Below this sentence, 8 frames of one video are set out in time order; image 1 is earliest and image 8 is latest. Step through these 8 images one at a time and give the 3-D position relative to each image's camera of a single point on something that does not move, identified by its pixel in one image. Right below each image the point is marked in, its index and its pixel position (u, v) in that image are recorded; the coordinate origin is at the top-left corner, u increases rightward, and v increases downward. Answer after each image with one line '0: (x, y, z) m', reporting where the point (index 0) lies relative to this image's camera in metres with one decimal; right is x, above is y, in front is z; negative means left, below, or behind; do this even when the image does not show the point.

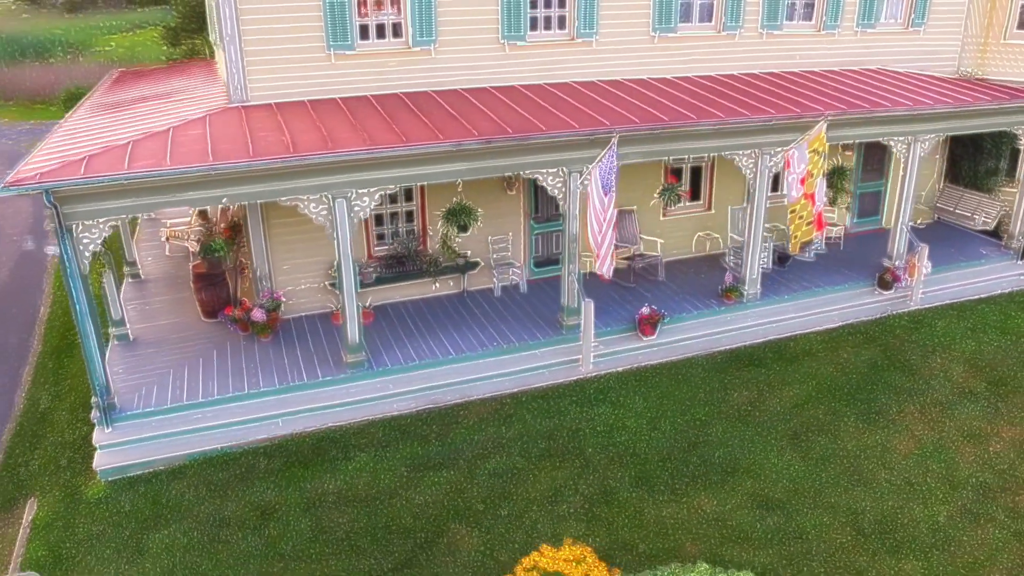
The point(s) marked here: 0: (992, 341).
0: (+5.8, -0.6, +10.4) m
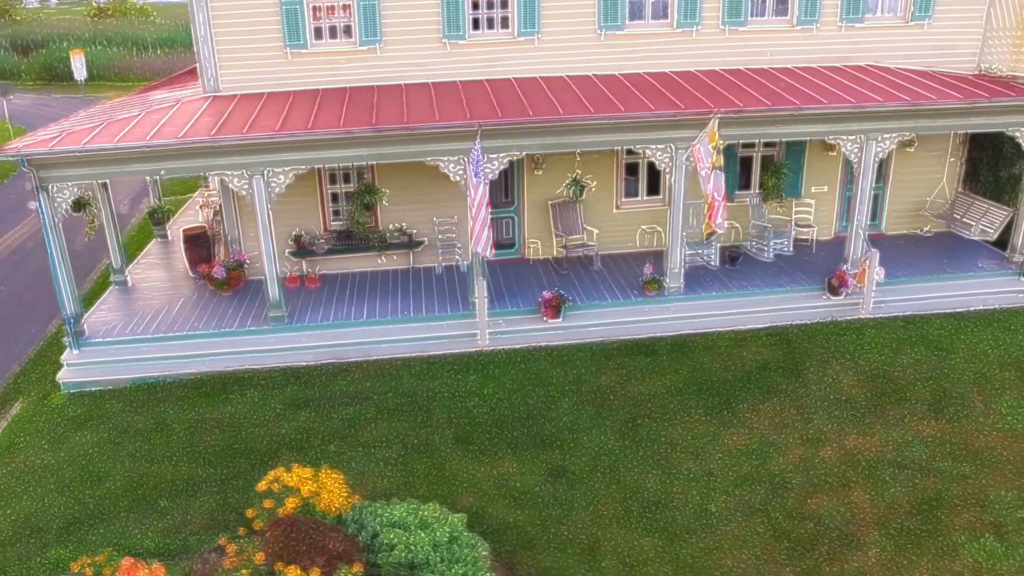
0: (+4.7, -0.8, +9.9) m
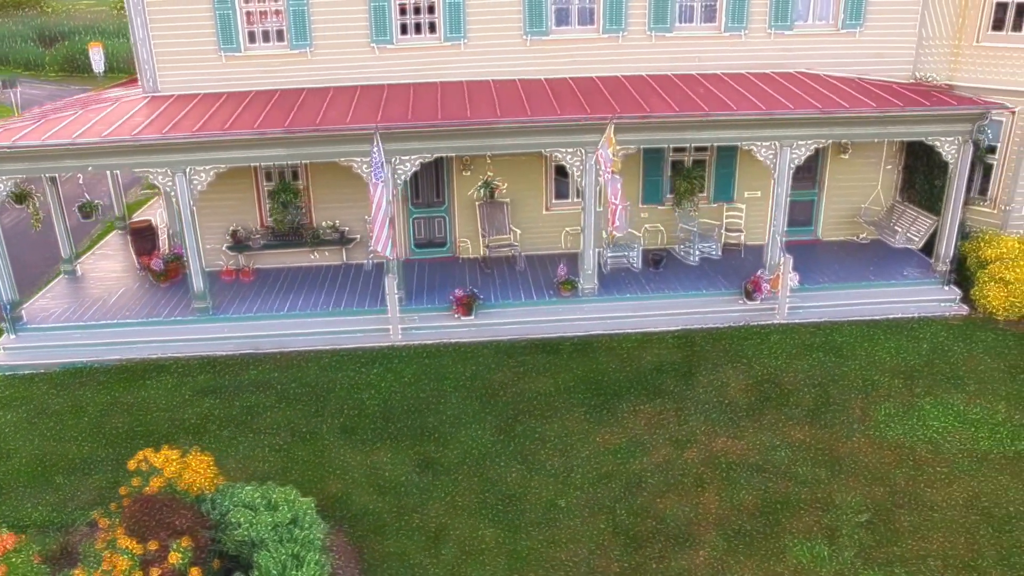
0: (+3.5, -0.8, +10.0) m
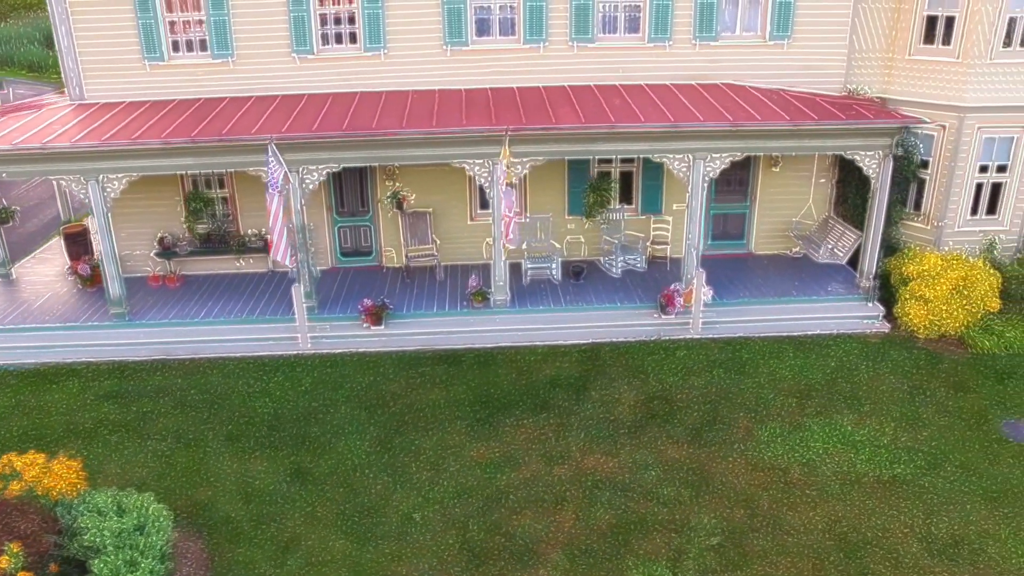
0: (+2.3, -1.0, +9.9) m
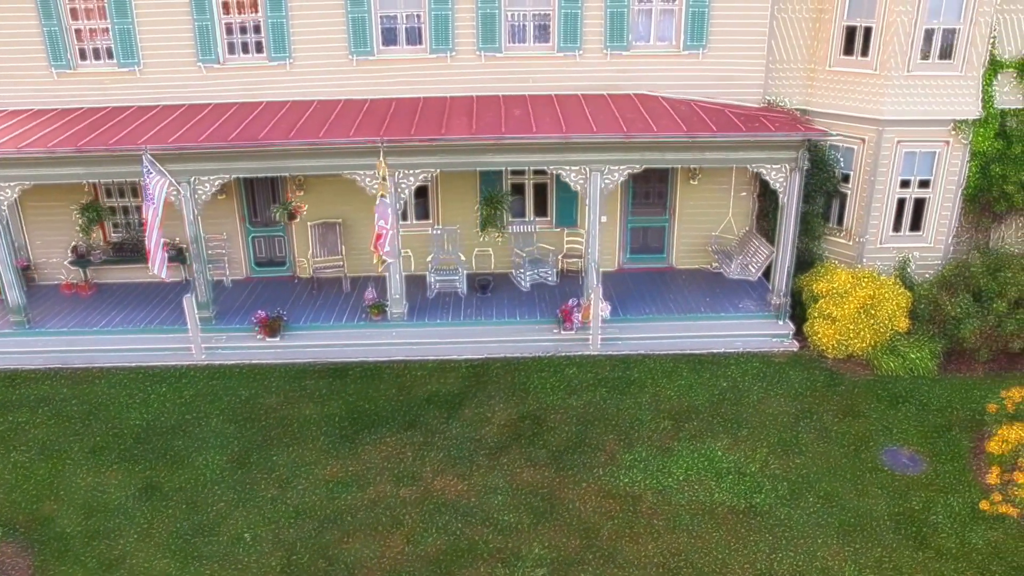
0: (+0.9, -1.2, +9.6) m
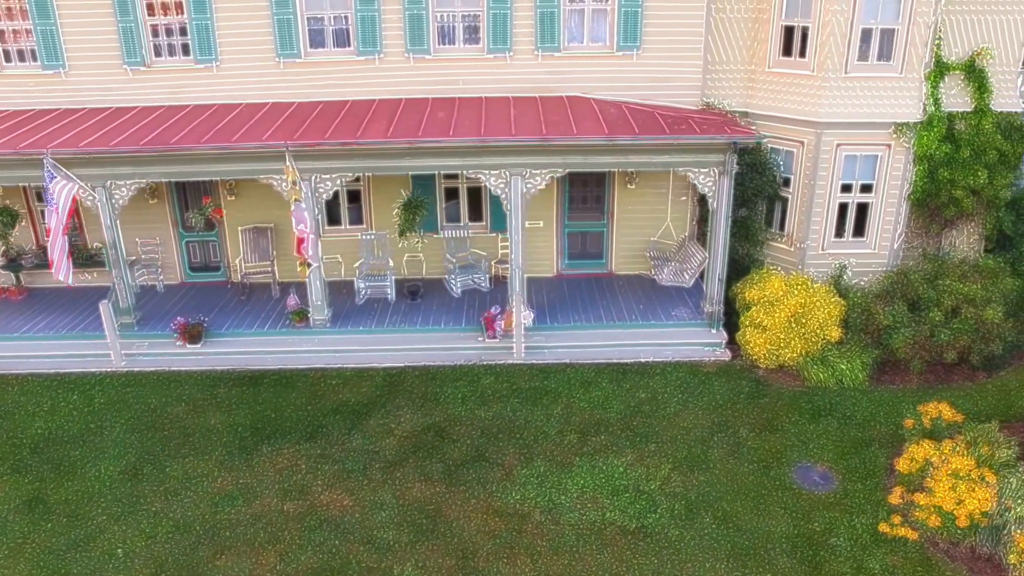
0: (-0.1, -1.3, +9.4) m
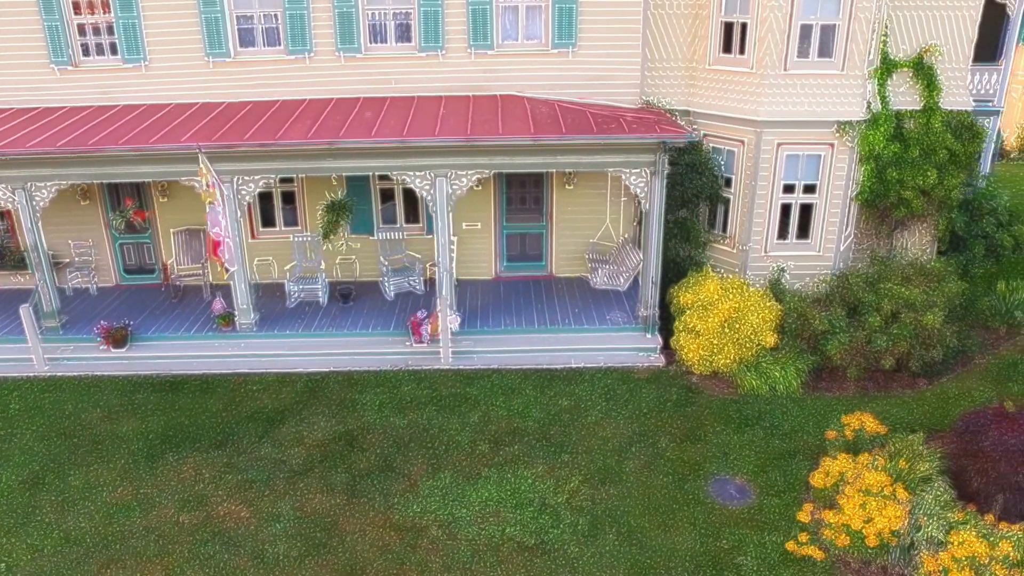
0: (-1.0, -1.4, +9.1) m
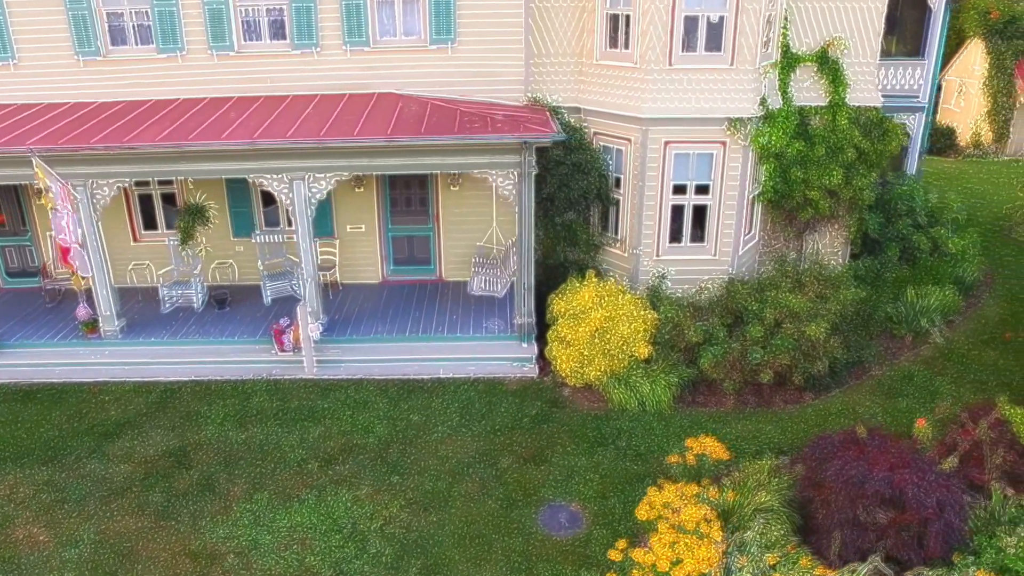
0: (-2.6, -1.5, +8.8) m
